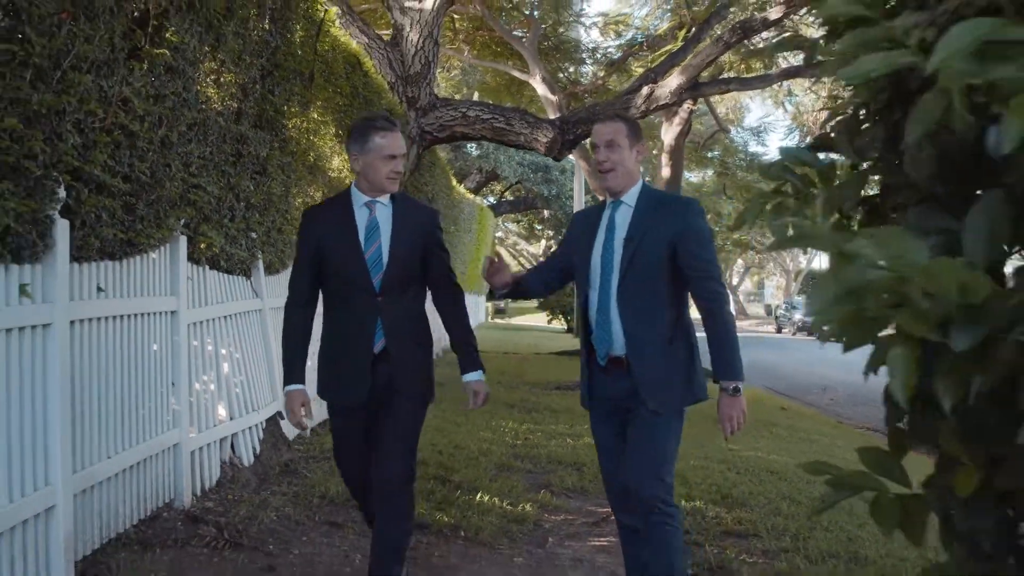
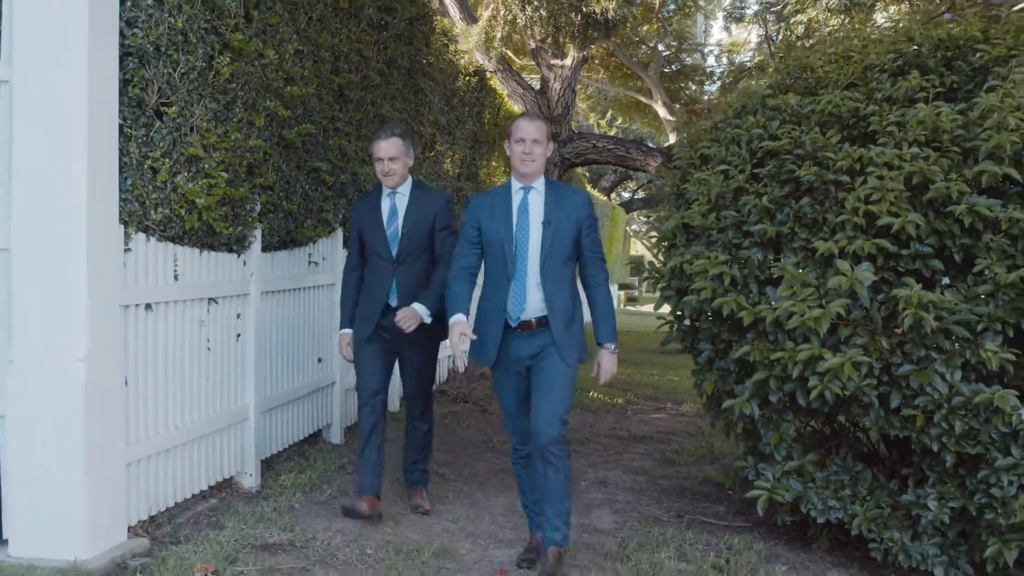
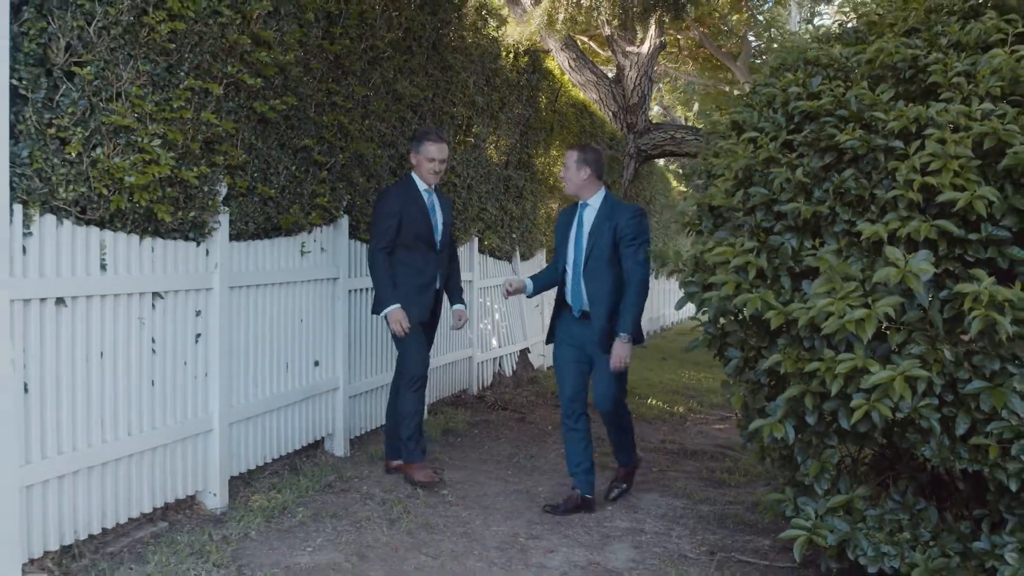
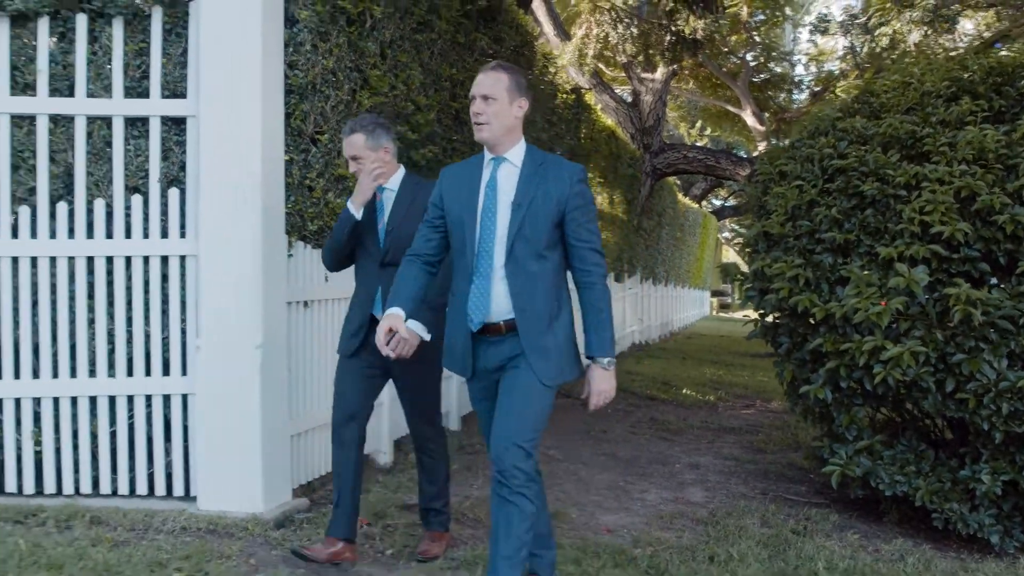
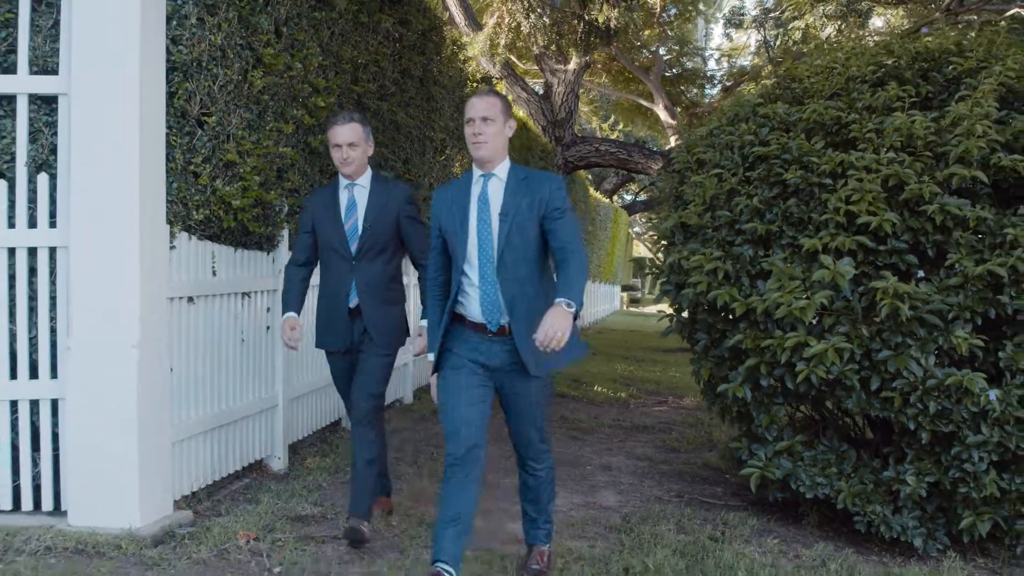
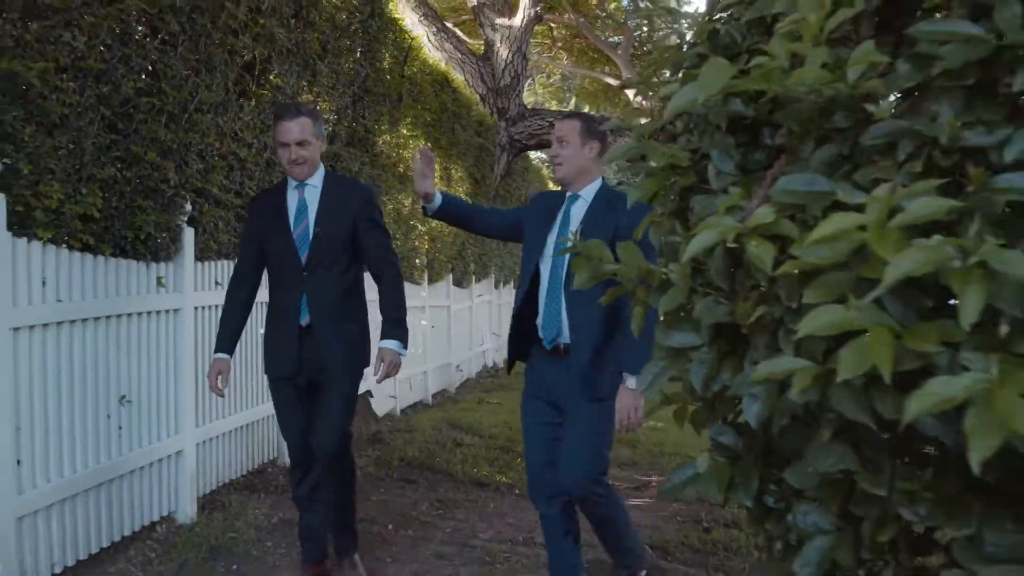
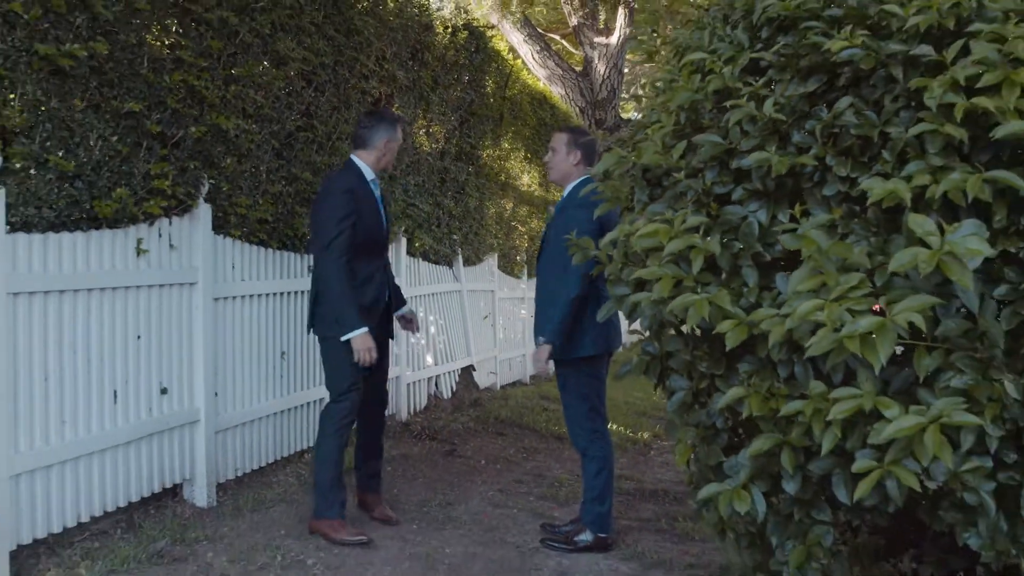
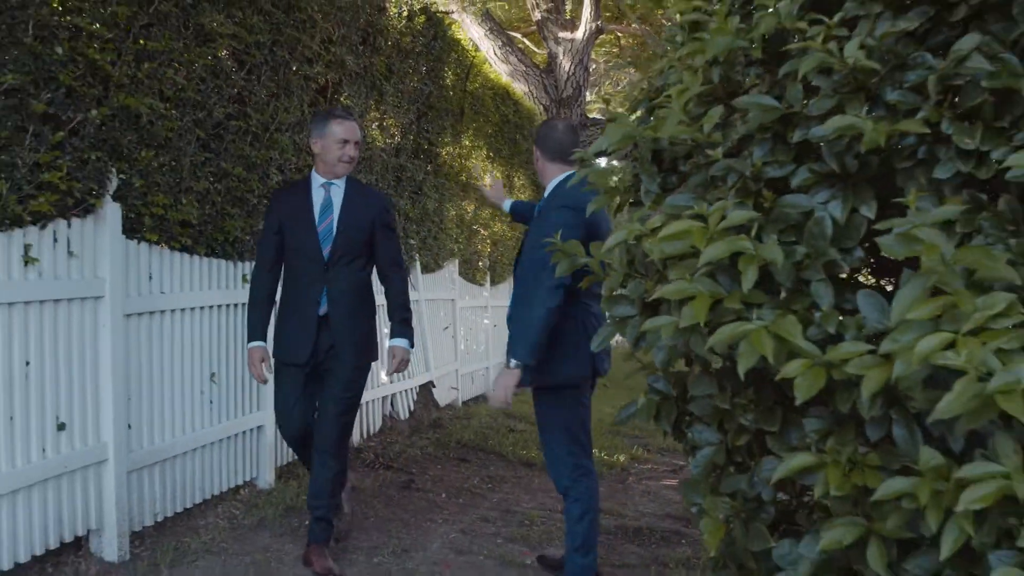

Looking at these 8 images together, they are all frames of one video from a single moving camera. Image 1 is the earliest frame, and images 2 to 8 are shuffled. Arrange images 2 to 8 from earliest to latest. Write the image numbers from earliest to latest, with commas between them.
6, 8, 7, 3, 2, 5, 4
